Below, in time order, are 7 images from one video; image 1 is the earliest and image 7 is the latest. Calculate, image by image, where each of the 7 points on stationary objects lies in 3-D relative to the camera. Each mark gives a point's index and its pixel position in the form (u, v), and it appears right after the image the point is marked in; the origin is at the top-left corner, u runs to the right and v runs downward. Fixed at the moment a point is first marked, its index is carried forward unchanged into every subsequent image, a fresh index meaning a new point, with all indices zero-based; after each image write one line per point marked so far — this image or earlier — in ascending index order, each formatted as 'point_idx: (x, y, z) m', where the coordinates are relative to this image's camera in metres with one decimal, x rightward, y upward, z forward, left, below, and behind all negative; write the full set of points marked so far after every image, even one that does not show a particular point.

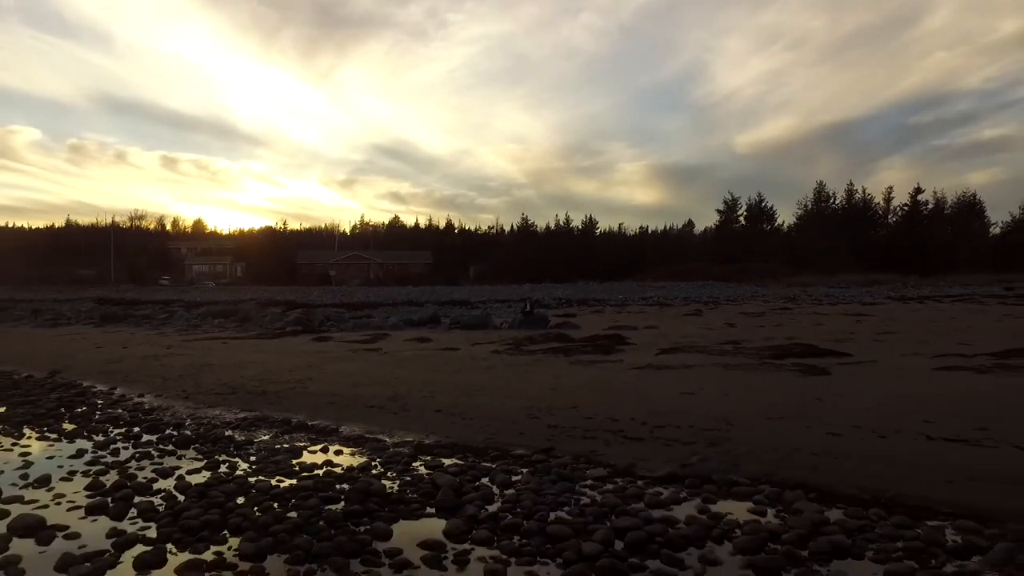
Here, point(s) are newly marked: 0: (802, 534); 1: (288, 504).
0: (+2.0, -1.6, +4.6) m
1: (-1.8, -1.7, +5.6) m
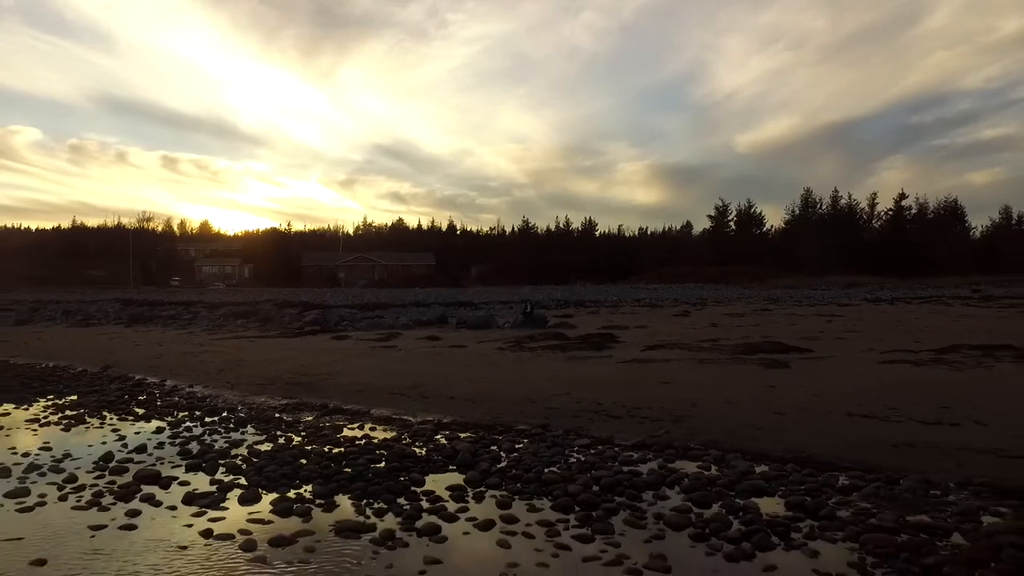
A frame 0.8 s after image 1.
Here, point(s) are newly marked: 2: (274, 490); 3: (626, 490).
0: (+2.0, -1.7, +6.2) m
1: (-1.8, -1.8, +7.1) m
2: (-2.2, -1.9, +6.4) m
3: (+1.0, -1.8, +6.0) m
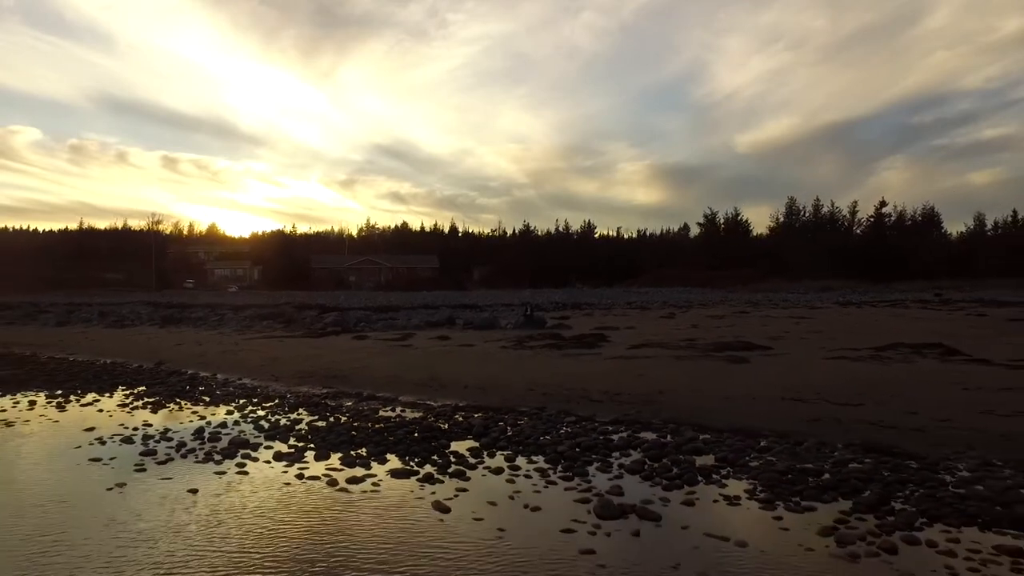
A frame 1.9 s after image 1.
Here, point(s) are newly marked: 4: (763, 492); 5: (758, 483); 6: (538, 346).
0: (+2.1, -1.9, +8.4) m
1: (-1.8, -2.0, +9.3) m
2: (-2.2, -2.0, +8.5) m
3: (+1.1, -1.9, +8.2) m
4: (+2.4, -2.0, +6.6) m
5: (+2.5, -1.9, +6.8) m
6: (+0.7, -1.5, +17.2) m
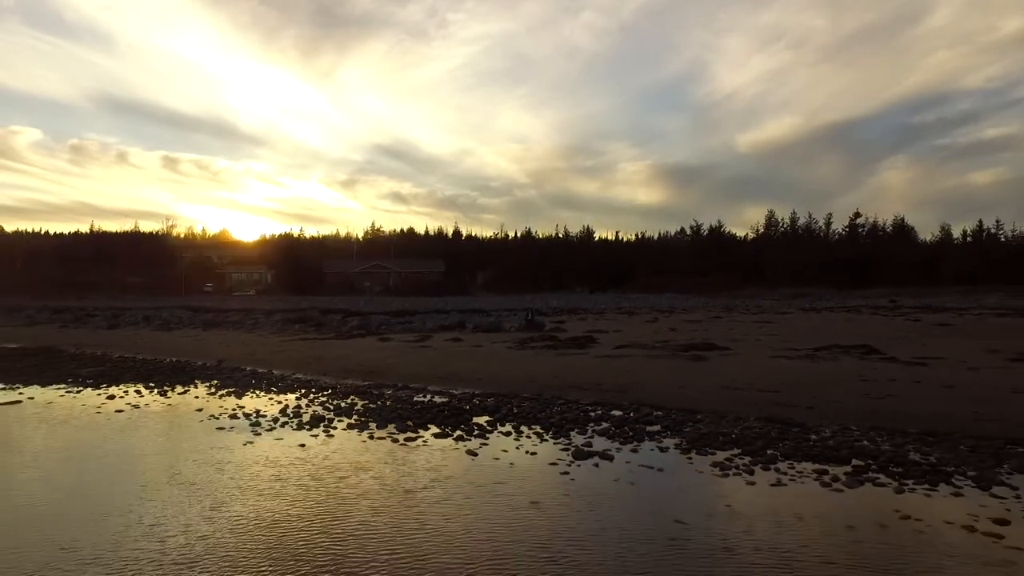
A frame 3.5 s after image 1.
0: (+2.2, -2.2, +11.6) m
1: (-1.7, -2.3, +12.5) m
2: (-2.1, -2.4, +11.8) m
3: (+1.2, -2.2, +11.4) m
4: (+2.5, -2.3, +9.8) m
5: (+2.6, -2.2, +10.0) m
6: (+0.8, -1.8, +20.4) m
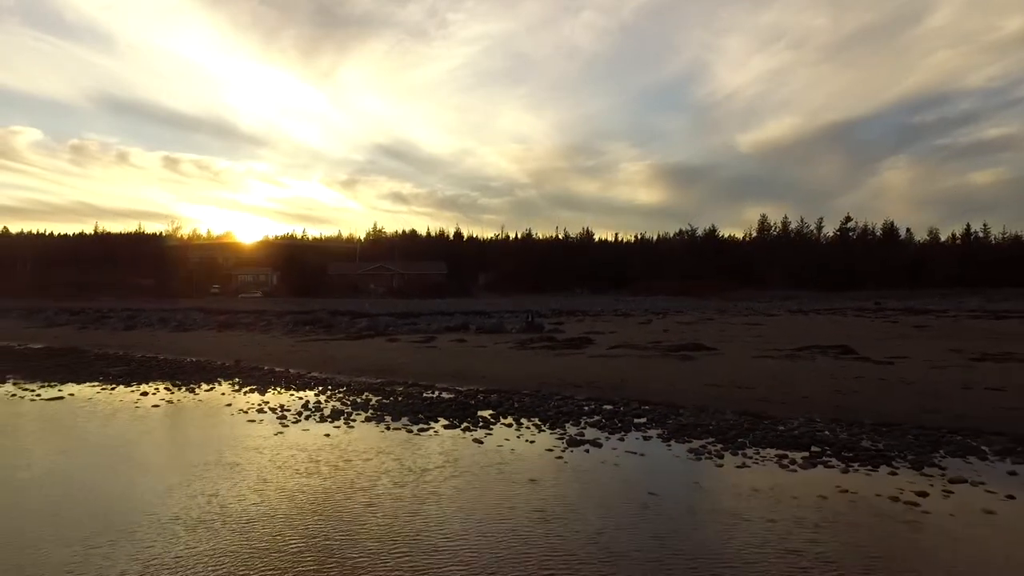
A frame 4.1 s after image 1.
0: (+2.2, -2.3, +12.9) m
1: (-1.6, -2.4, +13.8) m
2: (-2.1, -2.5, +13.0) m
3: (+1.2, -2.3, +12.7) m
4: (+2.5, -2.4, +11.1) m
5: (+2.6, -2.4, +11.3) m
6: (+0.8, -1.9, +21.7) m
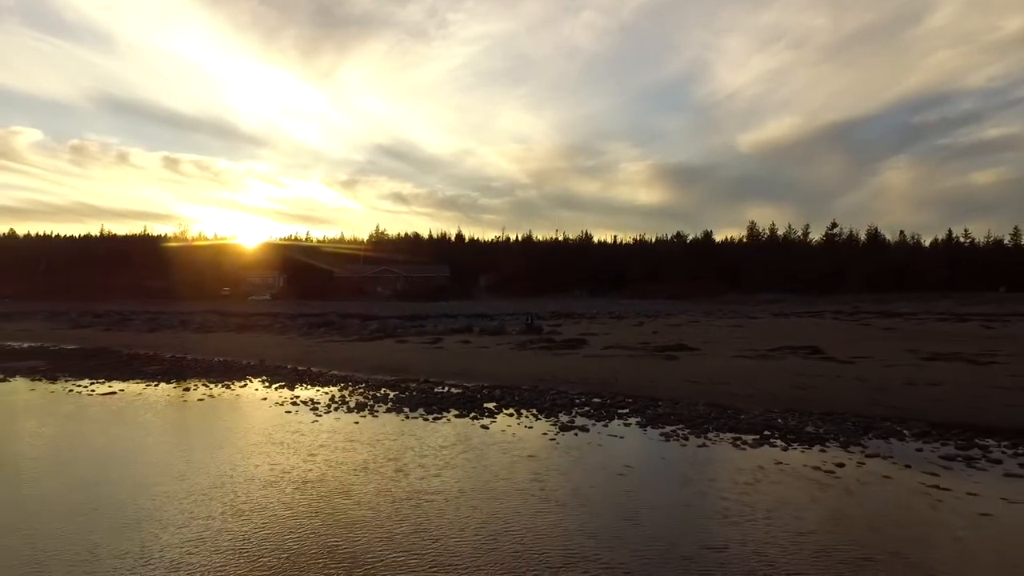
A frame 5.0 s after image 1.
0: (+2.2, -2.5, +14.8) m
1: (-1.6, -2.6, +15.7) m
2: (-2.1, -2.7, +15.0) m
3: (+1.2, -2.5, +14.6) m
4: (+2.6, -2.6, +13.0) m
5: (+2.6, -2.6, +13.2) m
6: (+0.8, -2.1, +23.7) m
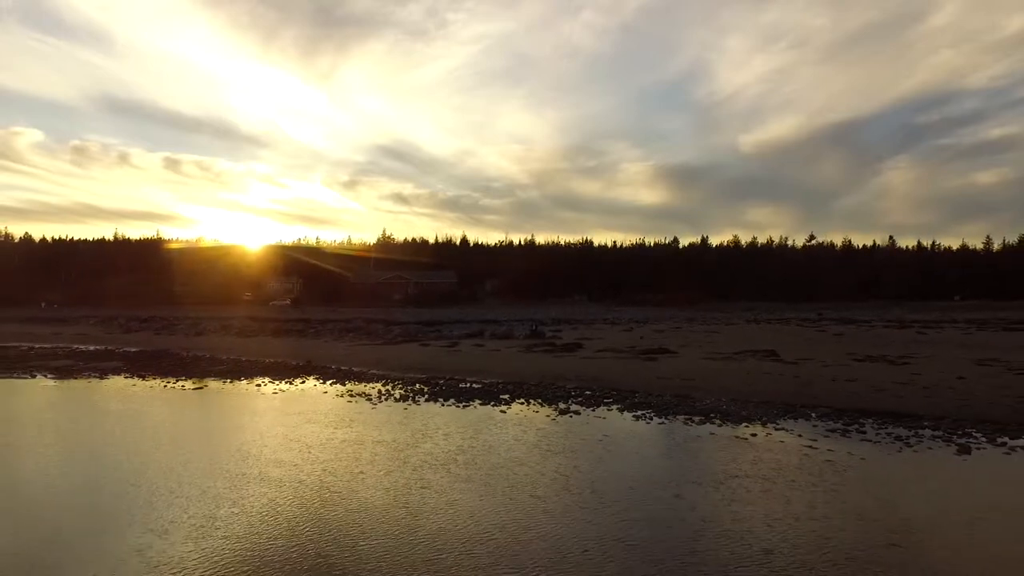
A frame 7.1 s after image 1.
0: (+2.5, -3.0, +19.0) m
1: (-1.3, -3.1, +19.9) m
2: (-1.8, -3.2, +19.2) m
3: (+1.5, -3.0, +18.8) m
4: (+2.9, -3.1, +17.2) m
5: (+2.9, -3.0, +17.4) m
6: (+1.1, -2.6, +27.9) m
